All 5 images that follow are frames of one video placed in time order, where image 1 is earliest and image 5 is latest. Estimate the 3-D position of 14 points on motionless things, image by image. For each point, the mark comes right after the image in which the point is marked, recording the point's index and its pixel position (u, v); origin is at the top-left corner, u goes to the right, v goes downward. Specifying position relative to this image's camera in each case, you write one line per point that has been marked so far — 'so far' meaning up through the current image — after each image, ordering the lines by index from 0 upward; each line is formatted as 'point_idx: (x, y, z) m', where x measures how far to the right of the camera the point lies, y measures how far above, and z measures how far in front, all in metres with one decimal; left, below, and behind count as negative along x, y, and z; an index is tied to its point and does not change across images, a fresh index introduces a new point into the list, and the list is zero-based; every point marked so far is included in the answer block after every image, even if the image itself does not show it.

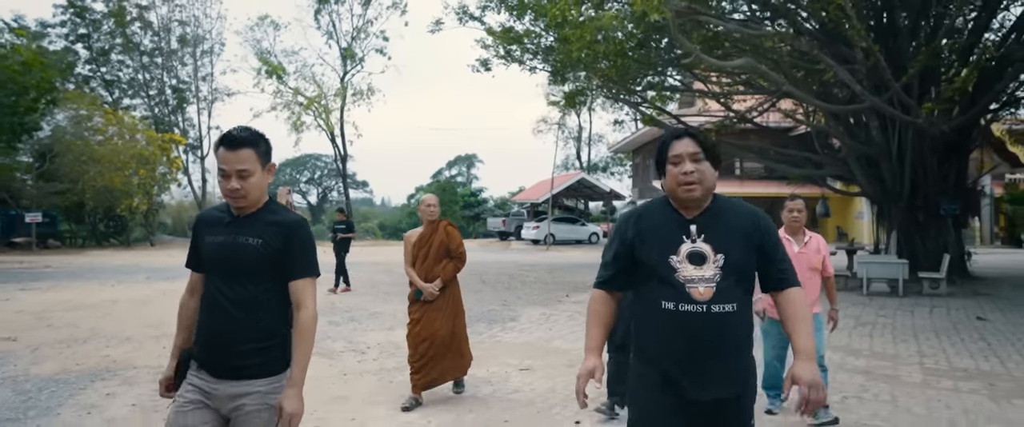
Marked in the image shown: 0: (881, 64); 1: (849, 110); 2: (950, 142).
0: (+5.8, +2.3, +12.0) m
1: (+5.9, +1.8, +13.3) m
2: (+8.4, +1.3, +14.4) m
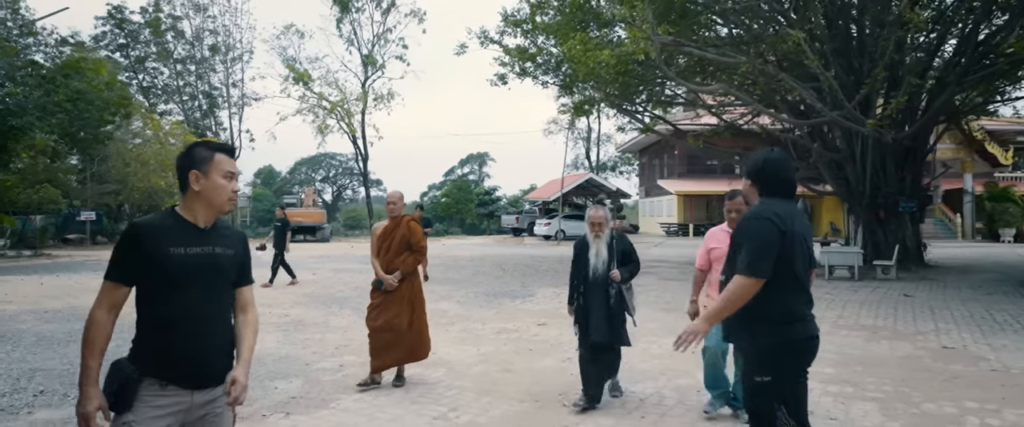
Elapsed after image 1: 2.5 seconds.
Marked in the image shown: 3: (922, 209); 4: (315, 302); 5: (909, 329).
0: (+6.1, +2.4, +14.3) m
1: (+6.2, +1.9, +15.6) m
2: (+8.7, +1.4, +16.7) m
3: (+9.4, +0.1, +17.2) m
4: (-2.9, -1.3, +11.2) m
5: (+4.5, -1.3, +8.5) m
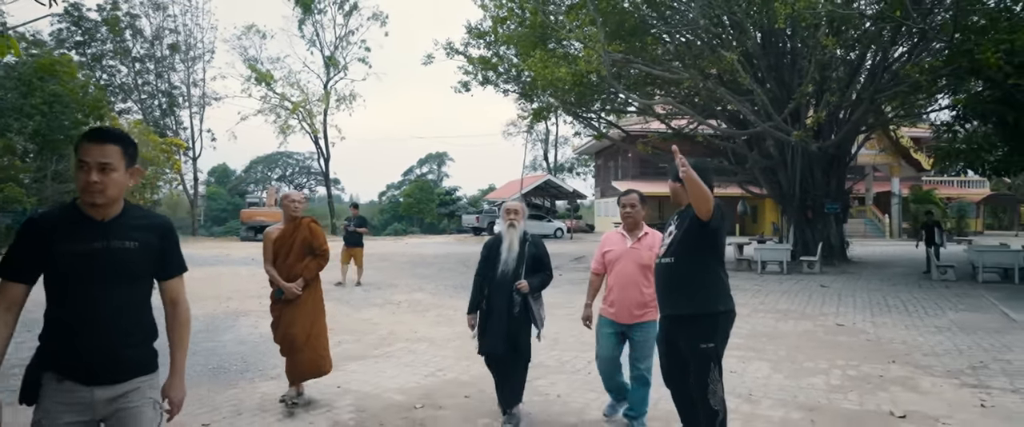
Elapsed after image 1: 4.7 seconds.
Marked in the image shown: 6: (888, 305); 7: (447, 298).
0: (+5.3, +2.4, +15.9) m
1: (+5.4, +1.9, +17.3) m
2: (+7.8, +1.4, +18.5) m
3: (+8.4, +0.1, +19.1) m
4: (-3.5, -1.3, +12.3) m
5: (+4.0, -1.3, +10.1) m
6: (+5.3, -1.3, +10.7) m
7: (-1.0, -1.3, +11.7) m
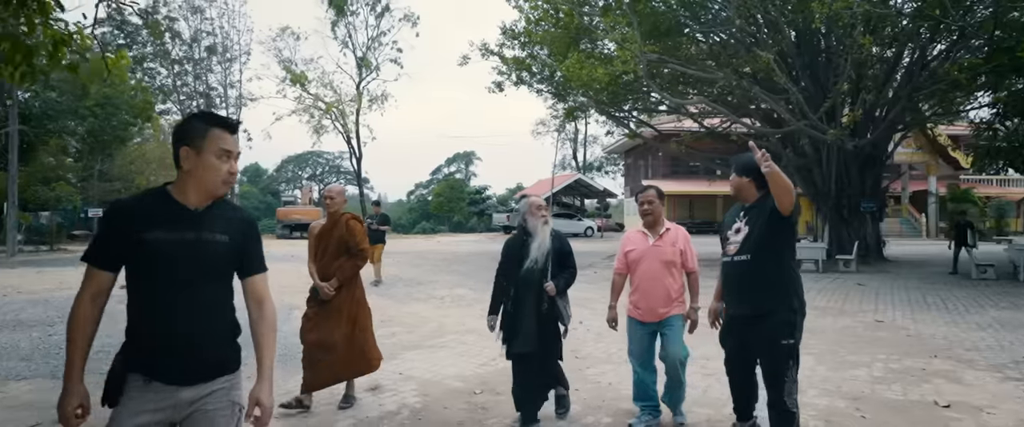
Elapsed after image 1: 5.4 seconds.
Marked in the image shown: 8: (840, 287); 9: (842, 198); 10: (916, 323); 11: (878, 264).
0: (+6.1, +2.4, +16.0) m
1: (+6.2, +1.9, +17.3) m
2: (+8.7, +1.4, +18.4) m
3: (+9.3, +0.1, +19.0) m
4: (-2.8, -1.3, +12.7) m
5: (+4.6, -1.3, +10.2) m
6: (+5.9, -1.3, +10.7) m
7: (-0.4, -1.3, +12.0) m
8: (+5.9, -1.3, +13.5) m
9: (+8.1, +0.4, +18.5) m
10: (+4.7, -1.3, +8.8) m
11: (+9.1, -1.3, +18.7) m
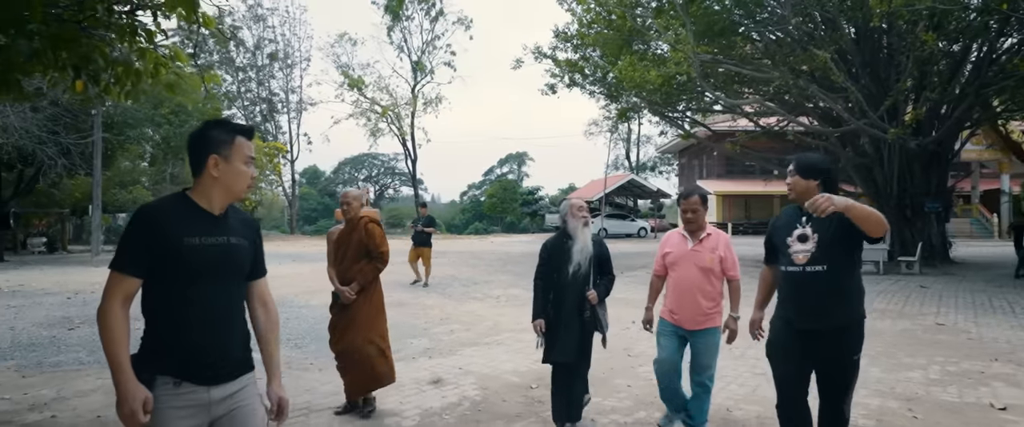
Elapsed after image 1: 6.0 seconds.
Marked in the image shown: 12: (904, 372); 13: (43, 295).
0: (+7.2, +2.4, +15.7) m
1: (+7.5, +1.9, +17.1) m
2: (+10.0, +1.4, +18.0) m
3: (+10.7, +0.1, +18.5) m
4: (-1.9, -1.3, +13.1) m
5: (+5.3, -1.3, +10.0) m
6: (+6.7, -1.3, +10.5) m
7: (+0.5, -1.3, +12.2) m
8: (+6.8, -1.3, +13.2) m
9: (+9.4, +0.4, +18.1) m
10: (+5.3, -1.3, +8.7) m
11: (+10.4, -1.3, +18.3) m
12: (+3.2, -1.3, +6.1) m
13: (-7.3, -1.3, +11.8) m
